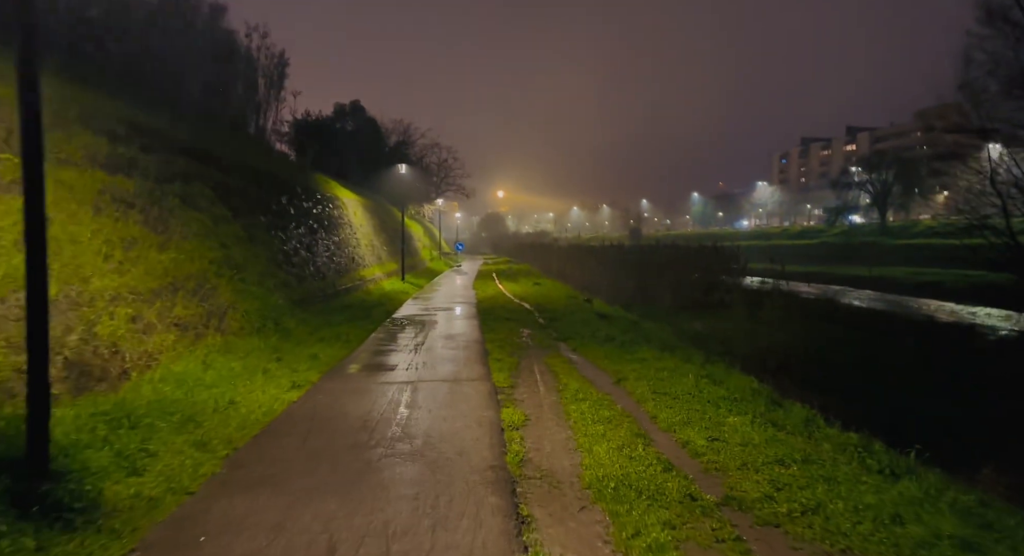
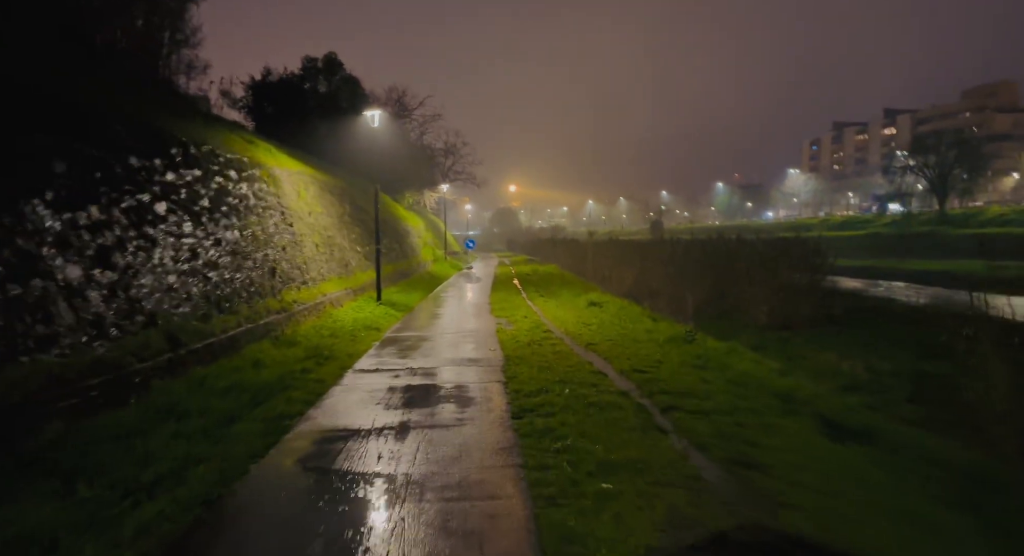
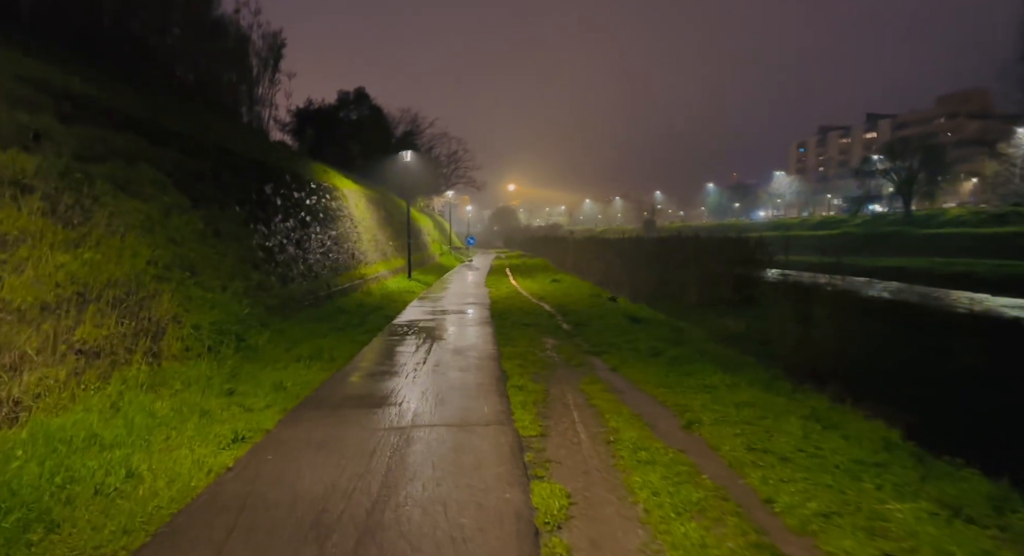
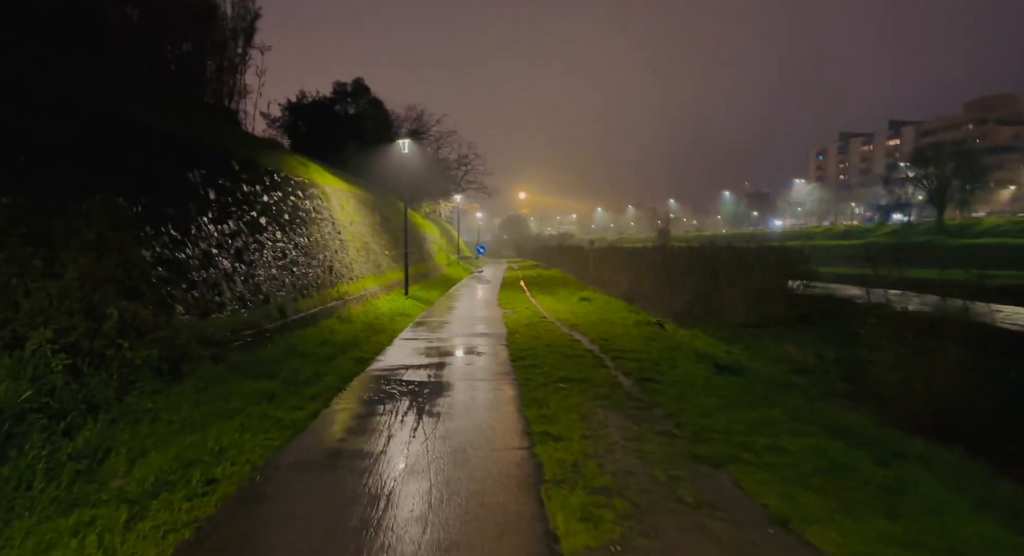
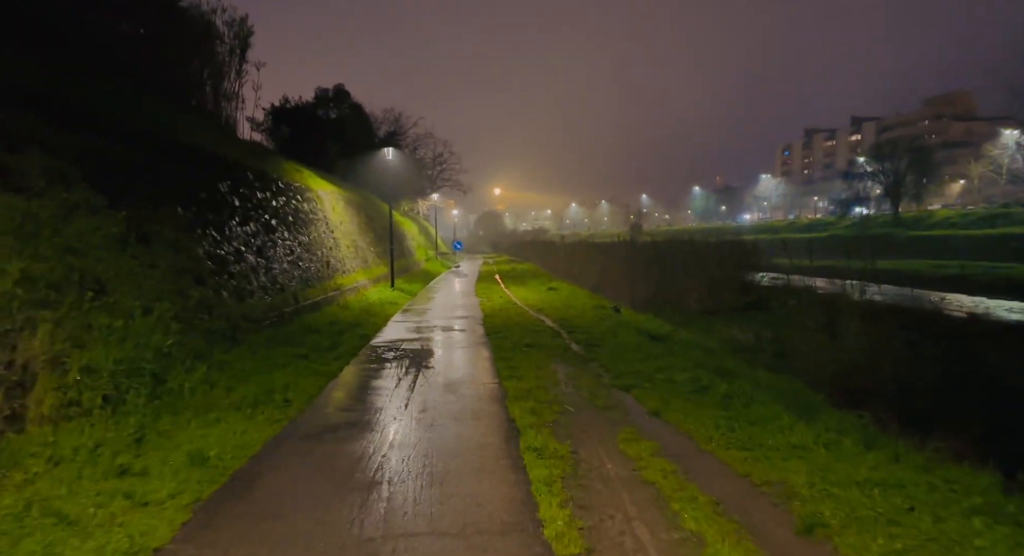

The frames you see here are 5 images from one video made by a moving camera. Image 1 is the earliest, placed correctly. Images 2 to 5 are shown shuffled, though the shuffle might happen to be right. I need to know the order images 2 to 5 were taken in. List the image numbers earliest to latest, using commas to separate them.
3, 5, 4, 2
